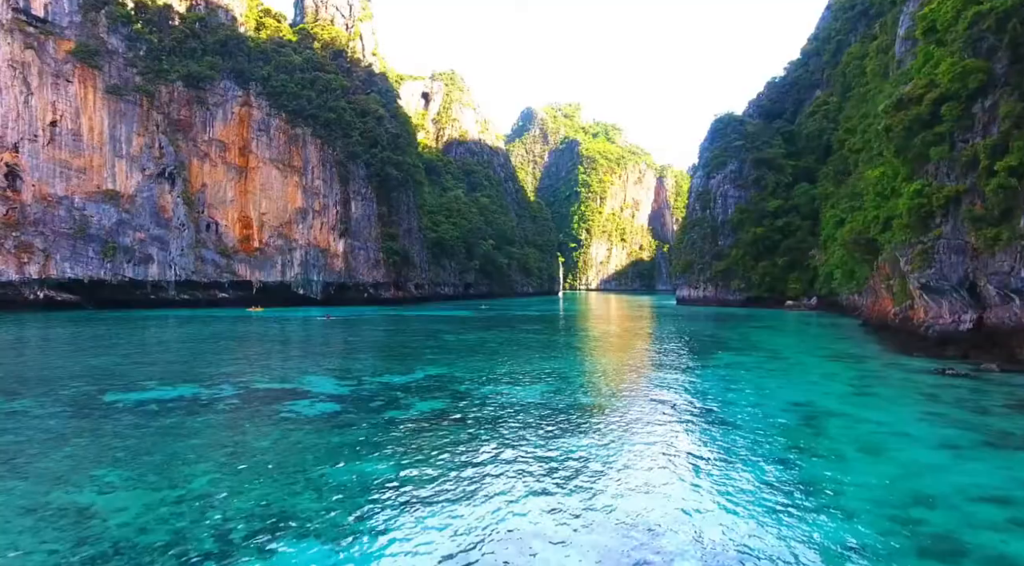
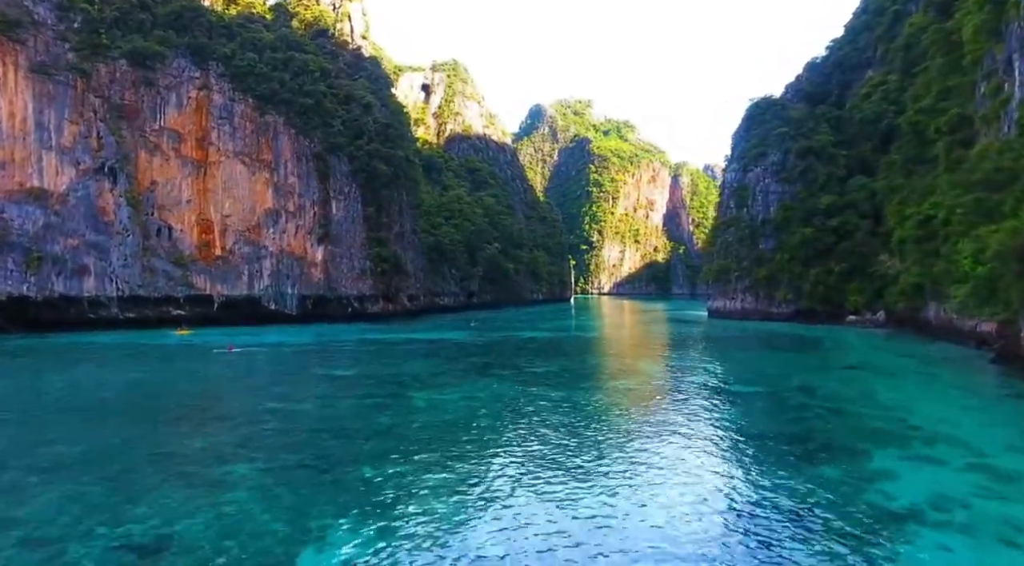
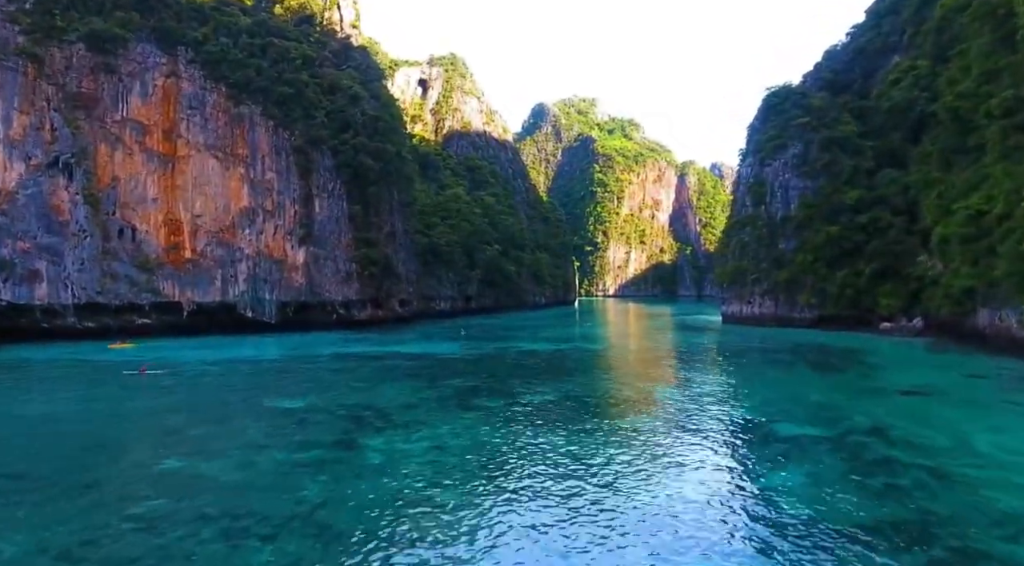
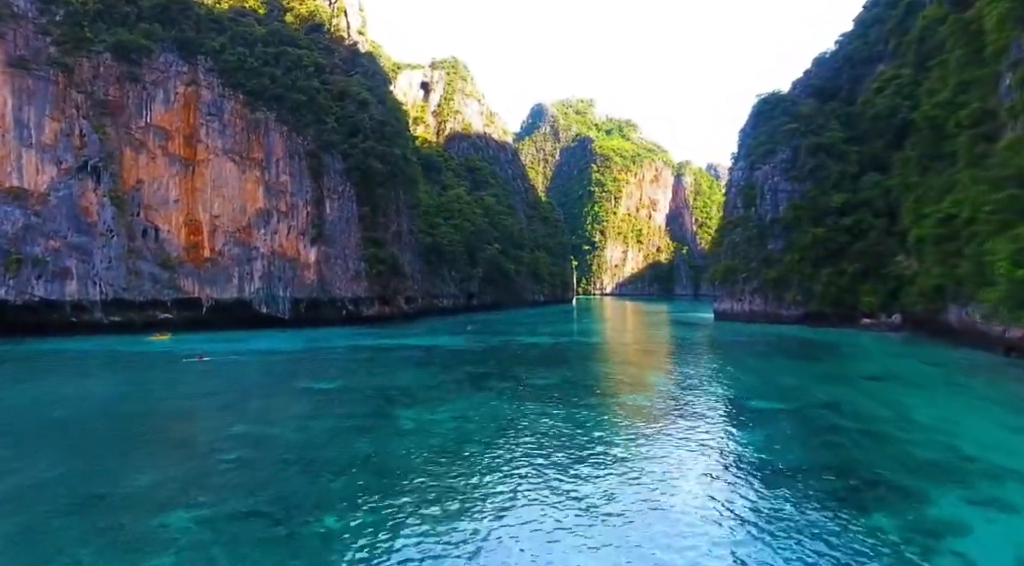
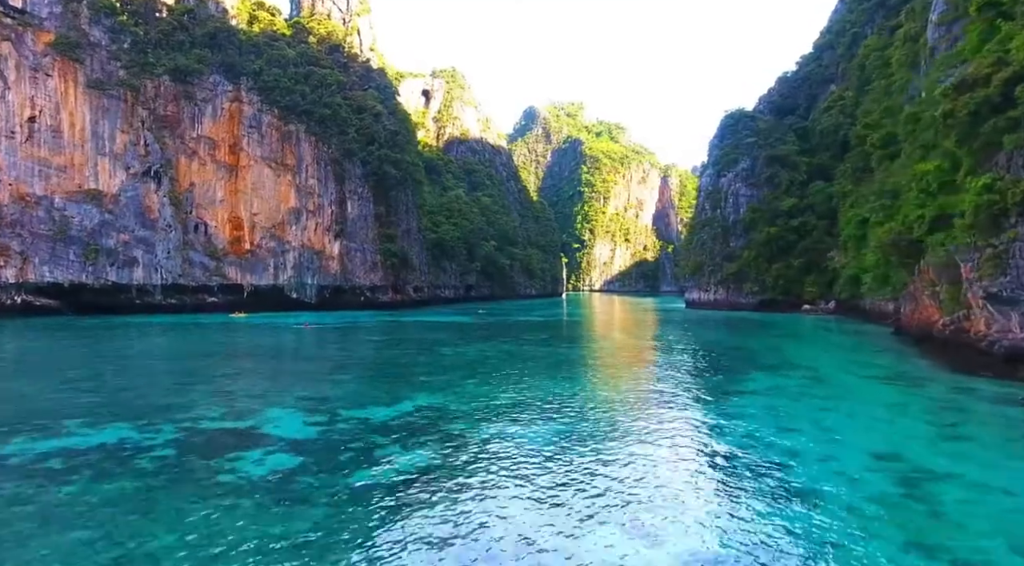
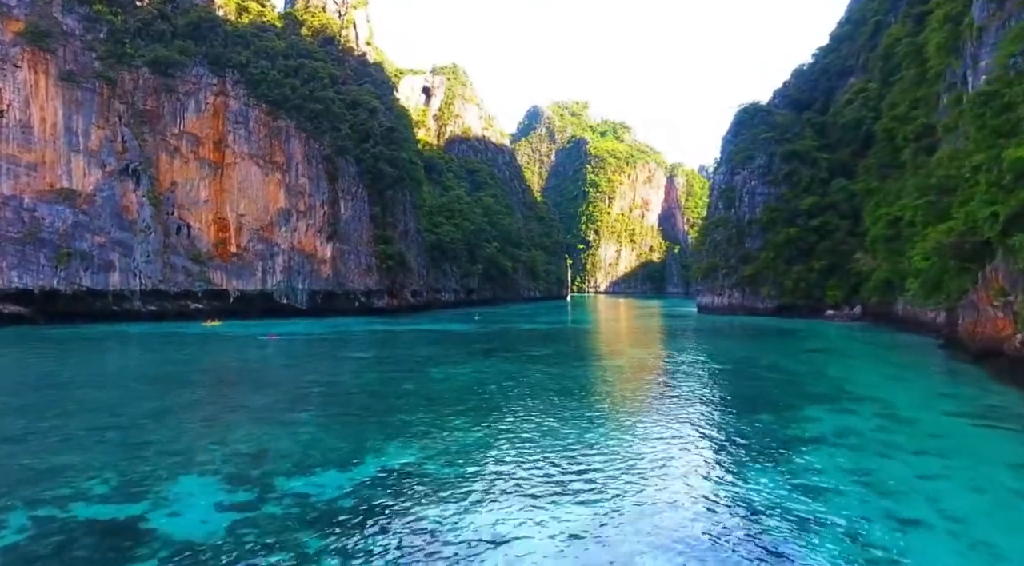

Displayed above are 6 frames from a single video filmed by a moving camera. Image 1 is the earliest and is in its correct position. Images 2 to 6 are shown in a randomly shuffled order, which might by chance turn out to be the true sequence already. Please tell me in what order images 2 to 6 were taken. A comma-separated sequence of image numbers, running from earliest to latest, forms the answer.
5, 6, 2, 4, 3
